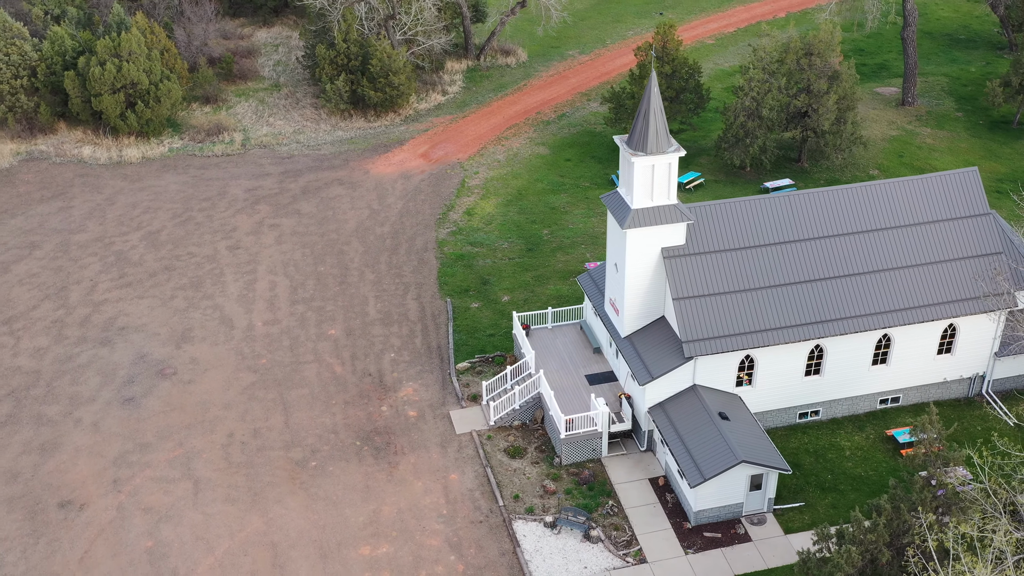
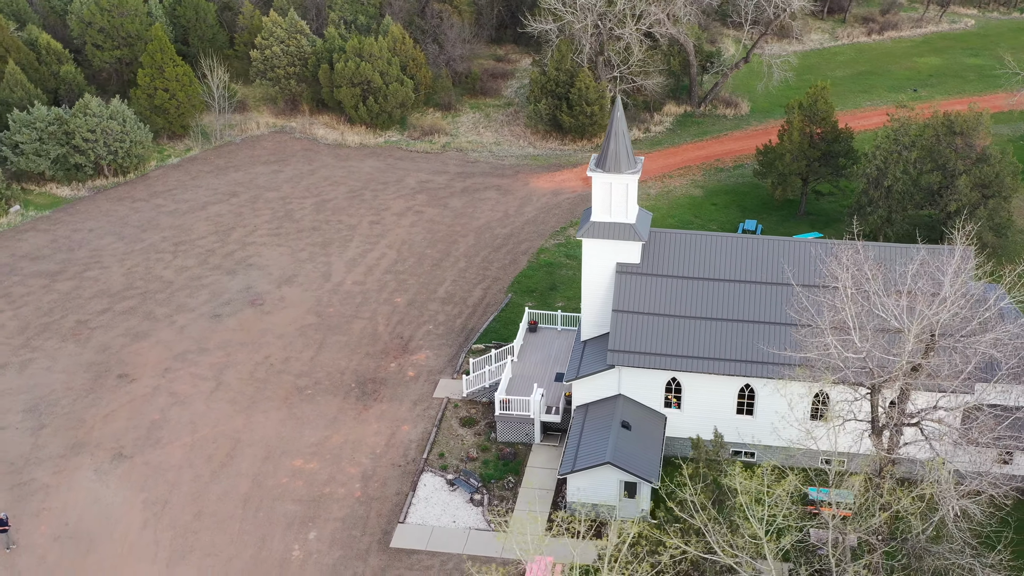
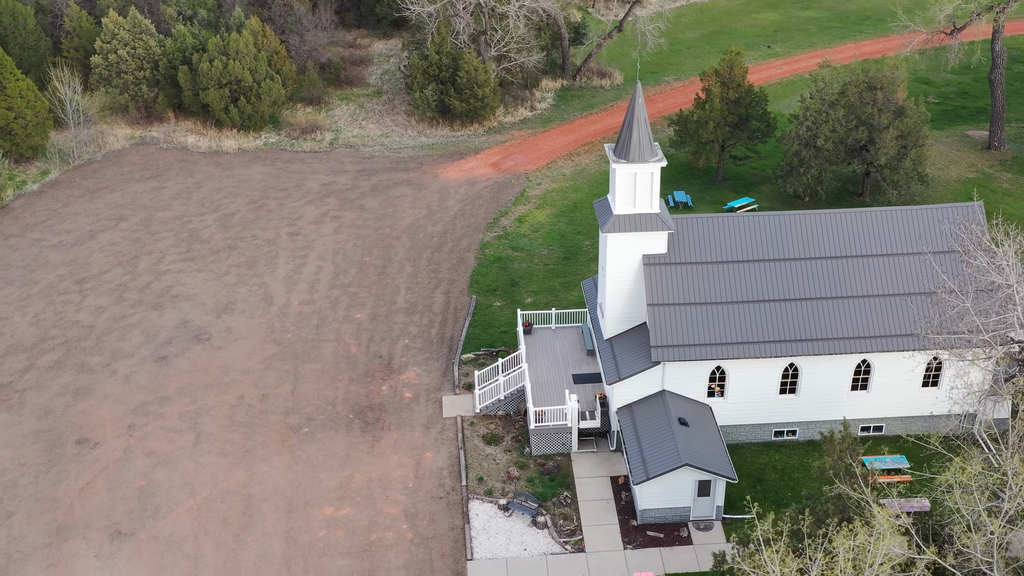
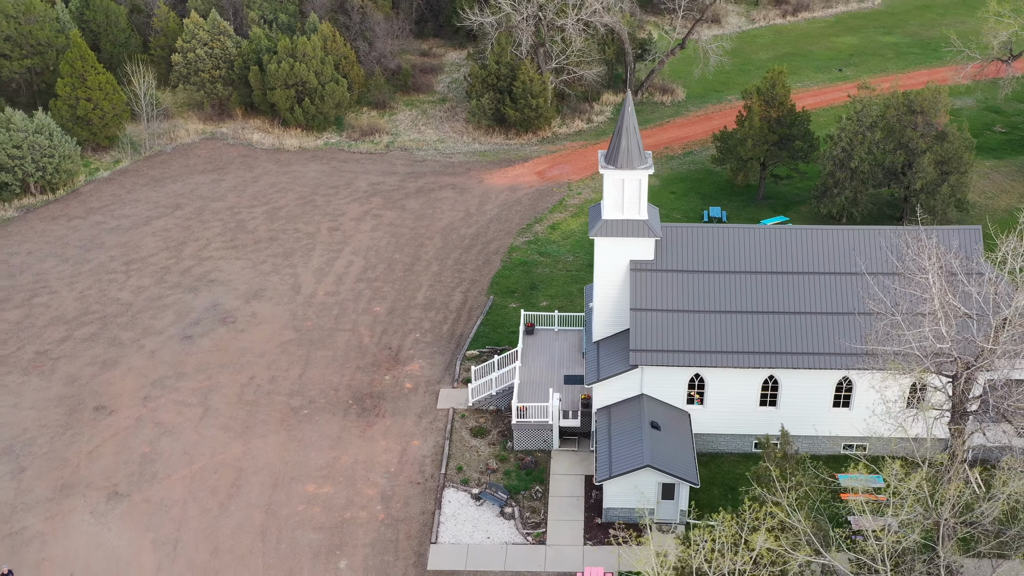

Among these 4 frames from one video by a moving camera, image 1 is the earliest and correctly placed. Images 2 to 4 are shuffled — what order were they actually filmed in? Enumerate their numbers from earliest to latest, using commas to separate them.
3, 4, 2
